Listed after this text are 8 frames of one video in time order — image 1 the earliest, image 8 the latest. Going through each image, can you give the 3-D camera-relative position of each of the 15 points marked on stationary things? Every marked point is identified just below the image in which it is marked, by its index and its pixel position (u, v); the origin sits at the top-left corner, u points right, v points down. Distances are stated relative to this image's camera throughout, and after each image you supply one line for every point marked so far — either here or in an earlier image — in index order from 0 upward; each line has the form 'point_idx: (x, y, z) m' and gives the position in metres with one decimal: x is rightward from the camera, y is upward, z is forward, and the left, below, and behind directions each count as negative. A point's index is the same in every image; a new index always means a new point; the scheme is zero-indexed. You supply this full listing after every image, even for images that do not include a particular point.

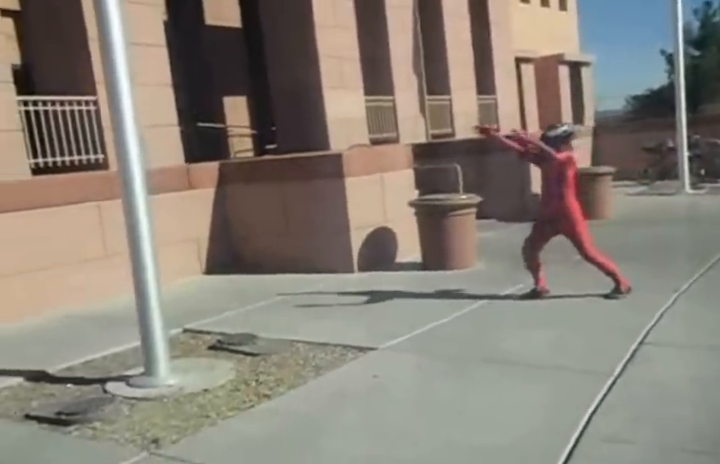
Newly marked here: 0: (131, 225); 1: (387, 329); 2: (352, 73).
0: (-1.6, +0.1, +5.4) m
1: (+0.2, -0.8, +6.5) m
2: (-0.1, +2.9, +14.1) m
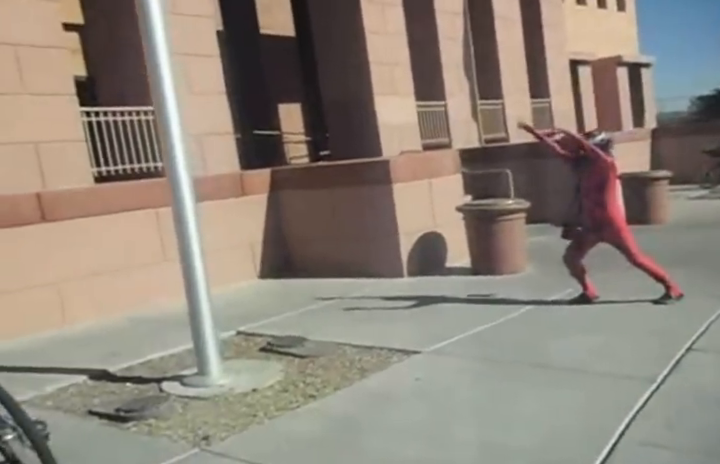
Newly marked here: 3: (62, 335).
0: (-1.3, 0.0, +5.6) m
1: (+0.6, -0.9, +6.6) m
2: (+0.8, +2.8, +14.2) m
3: (-3.1, -1.1, +8.0) m
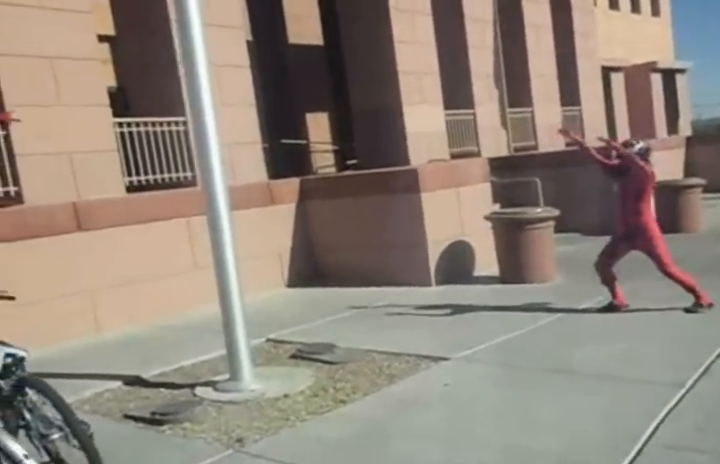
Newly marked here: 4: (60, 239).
0: (-1.1, 0.0, +5.7) m
1: (+0.9, -0.9, +6.7) m
2: (+1.3, +2.6, +14.3) m
3: (-2.8, -1.2, +8.1) m
4: (-3.2, -0.1, +8.2) m
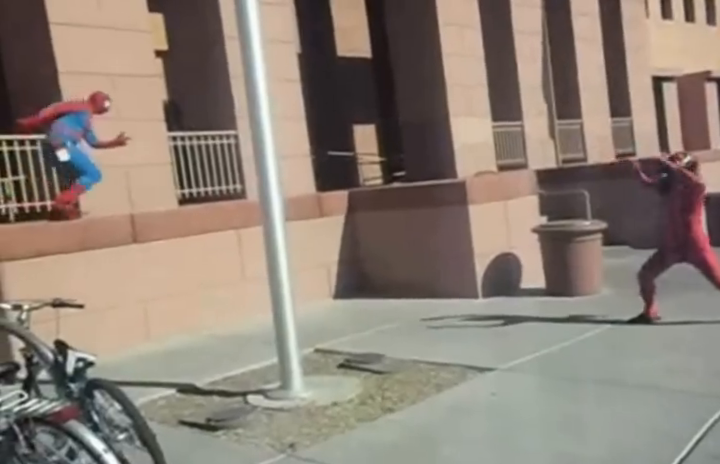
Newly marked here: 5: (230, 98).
0: (-0.7, -0.1, +5.9) m
1: (+1.3, -1.0, +6.7) m
2: (+2.2, +2.4, +14.3) m
3: (-2.2, -1.3, +8.4) m
4: (-2.7, -0.2, +8.5) m
5: (-1.8, +1.8, +10.4) m
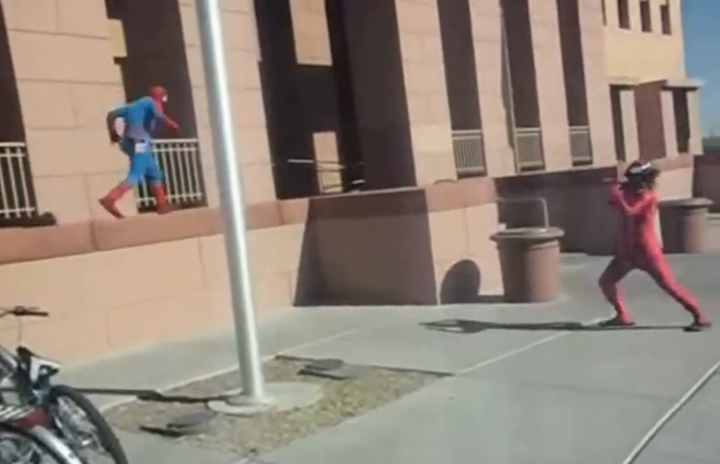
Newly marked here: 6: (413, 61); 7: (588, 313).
0: (-1.0, -0.2, +6.0) m
1: (+0.9, -1.1, +6.9) m
2: (+1.5, +2.3, +14.6) m
3: (-2.7, -1.4, +8.4) m
4: (-3.1, -0.3, +8.5) m
5: (-2.3, +1.7, +10.5) m
6: (+0.9, +3.1, +14.0) m
7: (+2.5, -0.9, +8.5) m
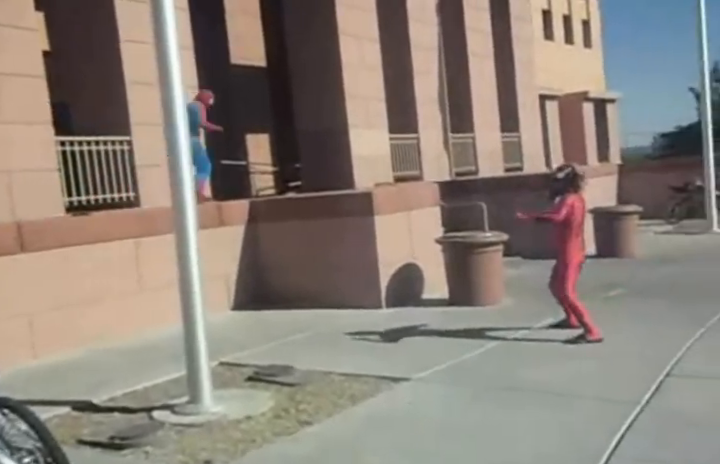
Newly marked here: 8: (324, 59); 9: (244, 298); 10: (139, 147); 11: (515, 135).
0: (-1.3, -0.2, +5.7) m
1: (+0.5, -1.1, +6.8) m
2: (+0.3, +2.2, +14.5) m
3: (-3.2, -1.4, +7.9) m
4: (-3.6, -0.3, +8.0) m
5: (-3.0, +1.7, +10.0) m
6: (-0.2, +3.0, +13.9) m
7: (+1.9, -0.9, +8.6) m
8: (-0.7, +3.1, +13.8) m
9: (-1.5, -0.9, +10.5) m
10: (-2.8, +1.1, +10.1) m
11: (+3.9, +2.4, +19.8) m
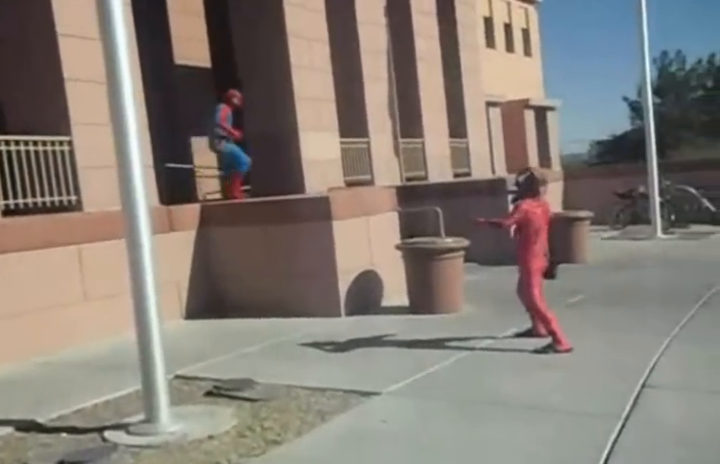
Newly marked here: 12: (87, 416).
0: (-1.5, -0.2, +5.3) m
1: (+0.2, -1.2, +6.5) m
2: (-0.6, +2.1, +14.2) m
3: (-3.6, -1.4, +7.3) m
4: (-4.0, -0.3, +7.4) m
5: (-3.6, +1.6, +9.5) m
6: (-1.0, +2.9, +13.5) m
7: (+1.5, -1.0, +8.4) m
8: (-1.5, +3.0, +13.5) m
9: (-2.1, -0.9, +10.0) m
10: (-3.4, +1.0, +9.6) m
11: (+2.6, +2.3, +19.8) m
12: (-2.1, -1.4, +5.9) m
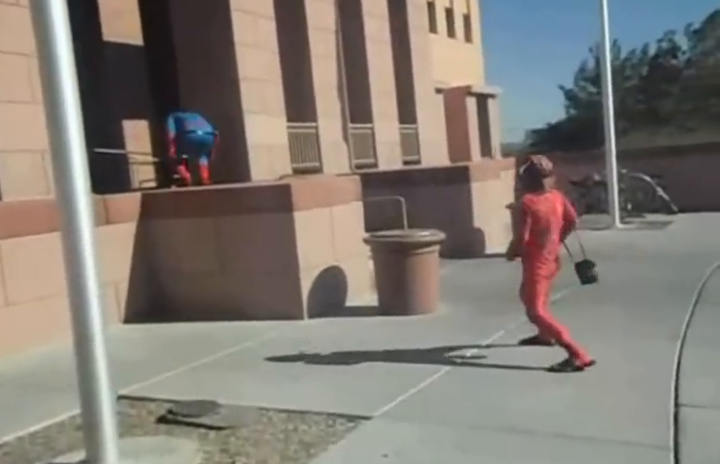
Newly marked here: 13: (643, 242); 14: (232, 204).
0: (-1.6, -0.2, +4.2) m
1: (+0.1, -1.1, +5.6) m
2: (-1.4, +2.3, +13.1) m
3: (-3.8, -1.4, +6.1) m
4: (-4.2, -0.3, +6.1) m
5: (-4.0, +1.7, +8.2) m
6: (-1.8, +3.0, +12.5) m
7: (+1.1, -0.9, +7.6) m
8: (-2.3, +3.1, +12.3) m
9: (-2.6, -0.9, +8.9) m
10: (-3.8, +1.1, +8.3) m
11: (+1.3, +2.6, +19.0) m
12: (-2.2, -1.4, +4.8) m
13: (+4.9, -0.2, +13.6) m
14: (-1.4, +0.3, +8.5) m
